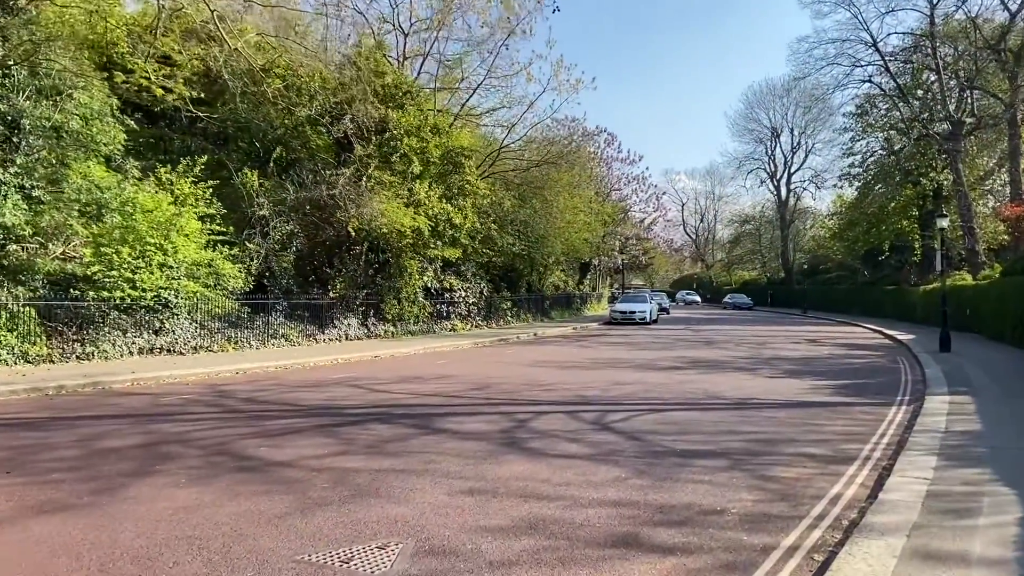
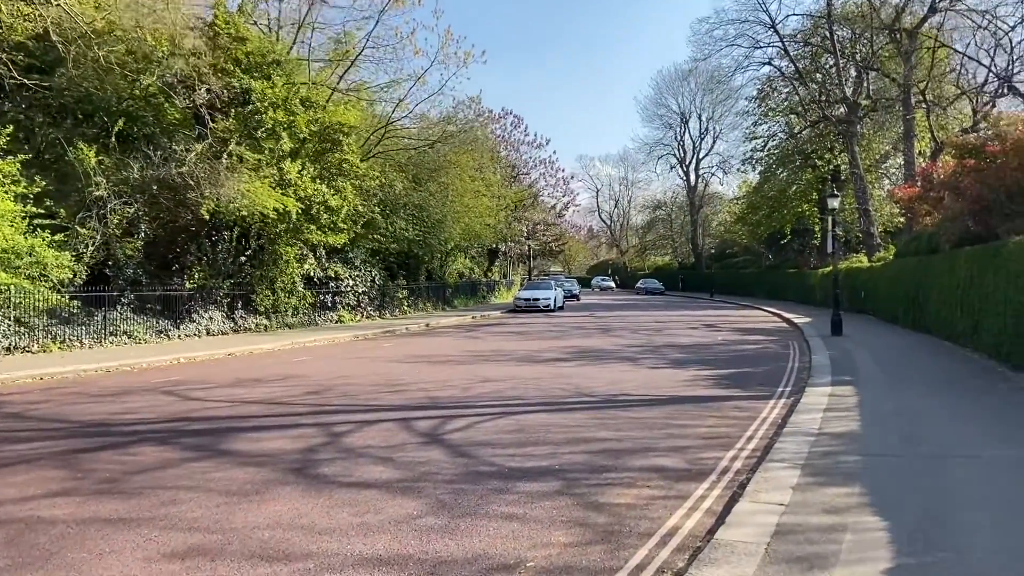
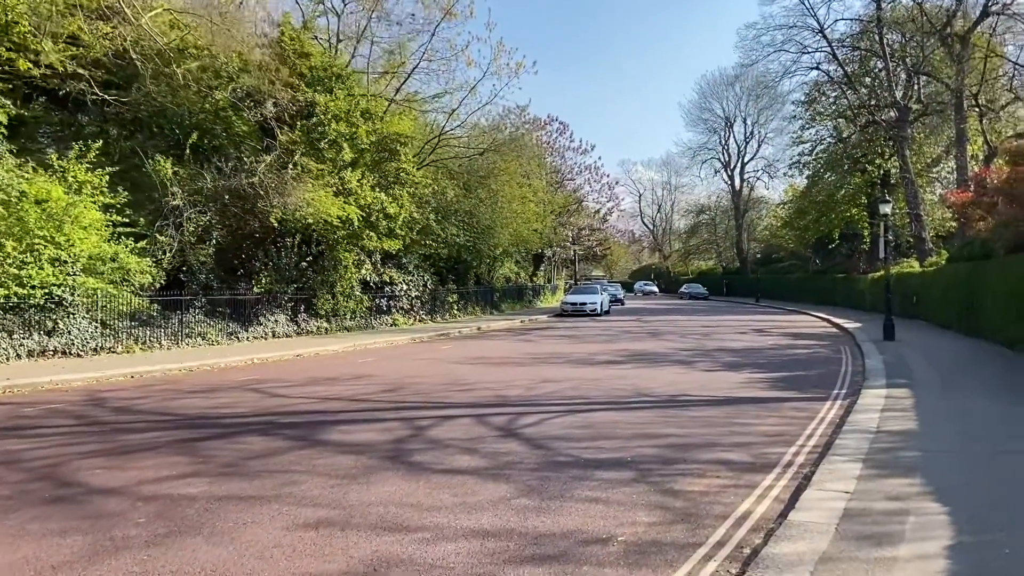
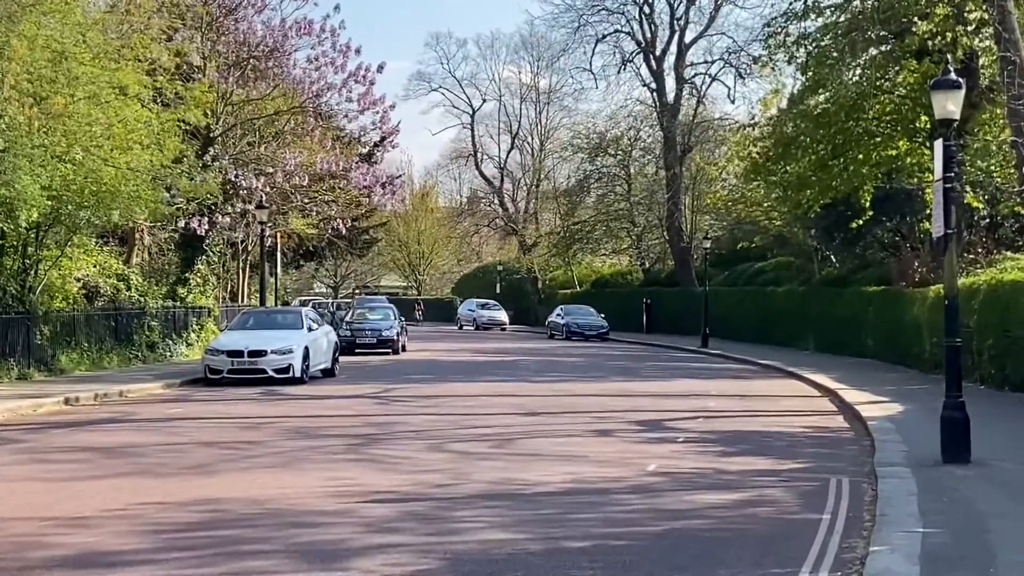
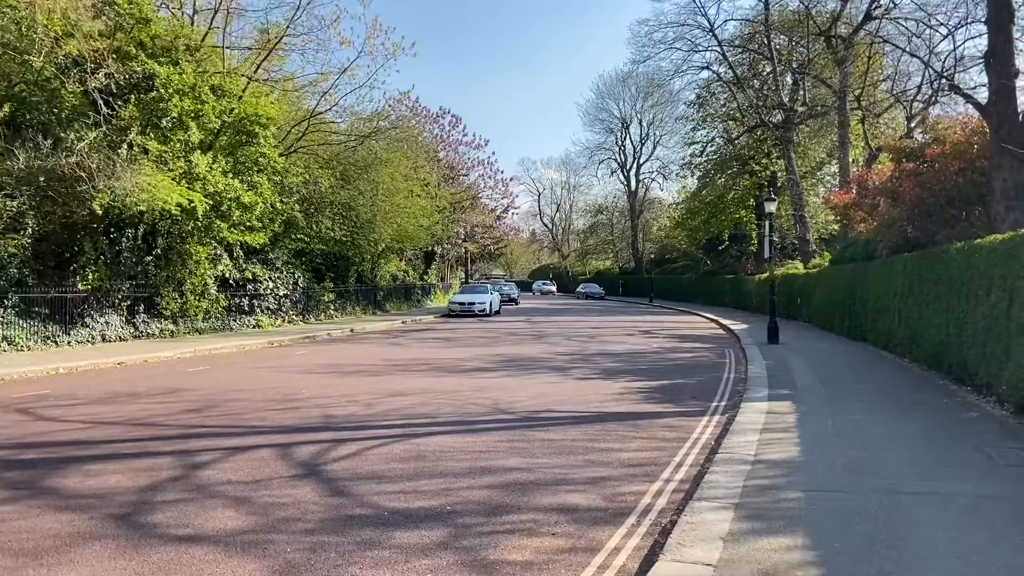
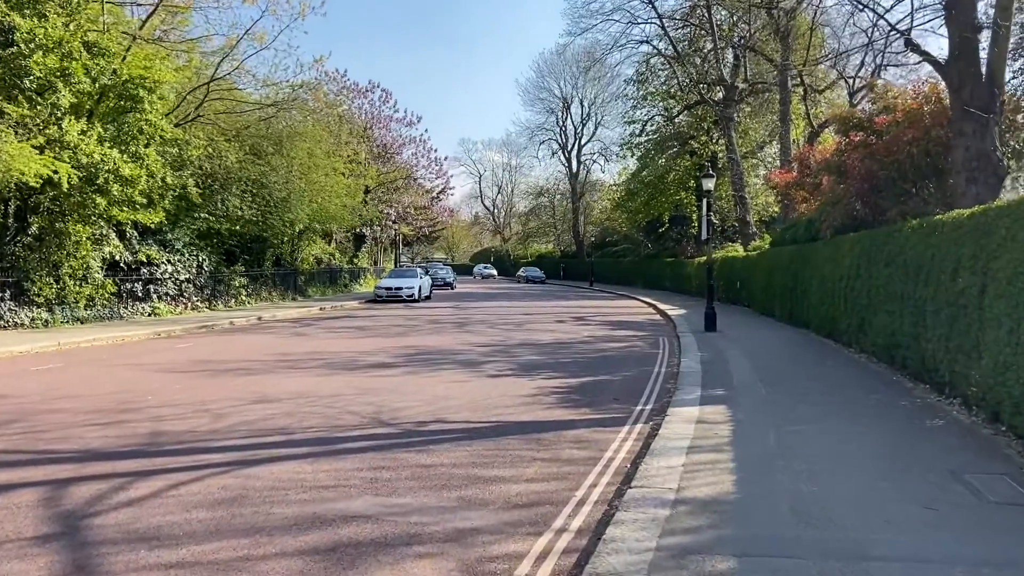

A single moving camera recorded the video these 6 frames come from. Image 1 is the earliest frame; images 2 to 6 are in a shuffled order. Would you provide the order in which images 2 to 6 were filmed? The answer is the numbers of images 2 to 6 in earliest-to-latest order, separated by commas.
3, 2, 5, 6, 4
